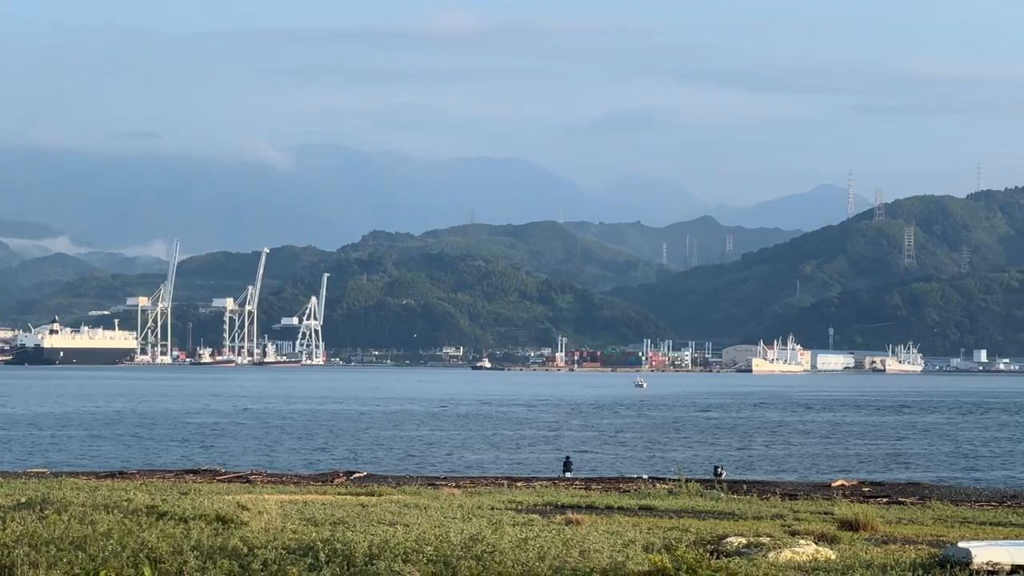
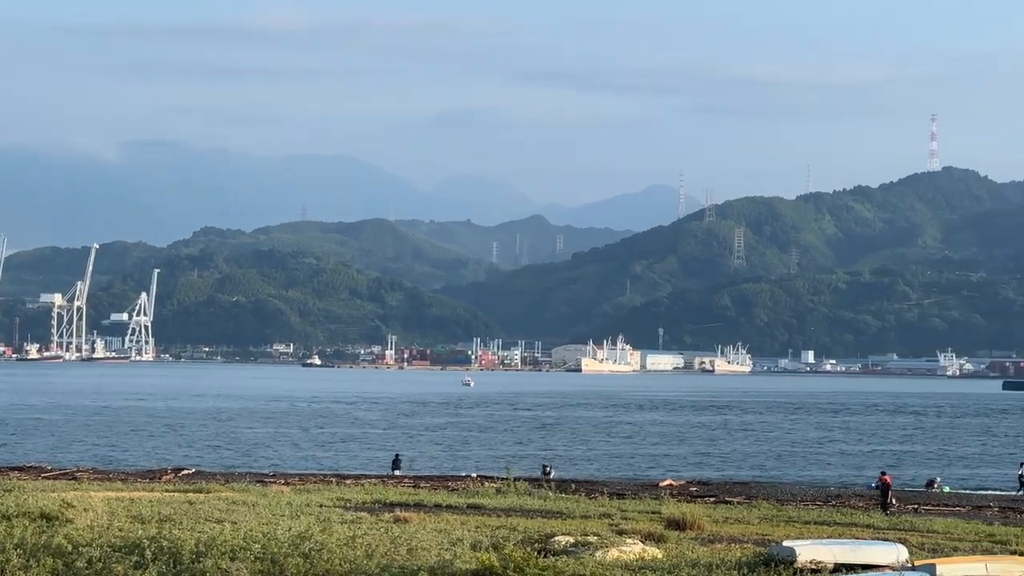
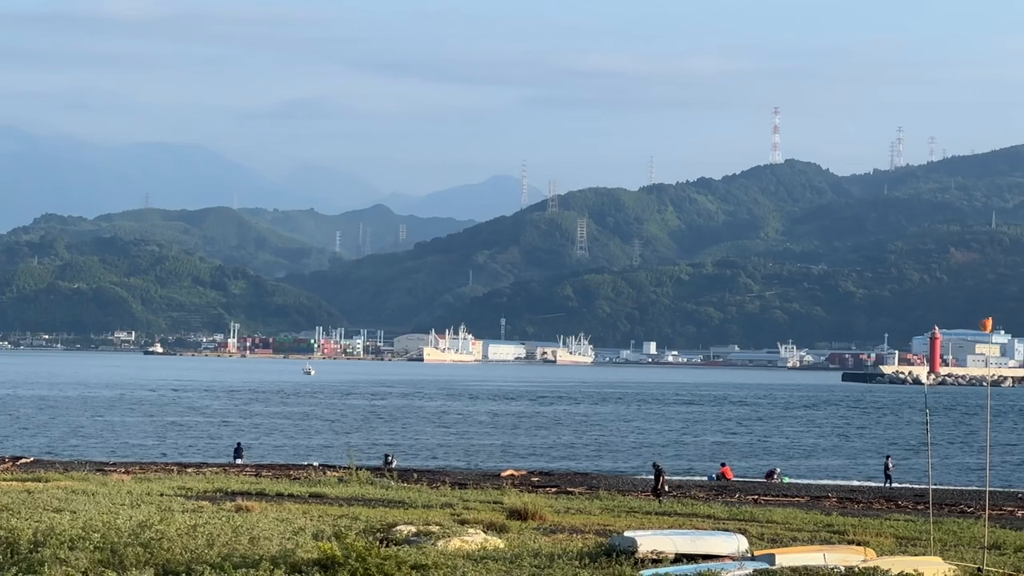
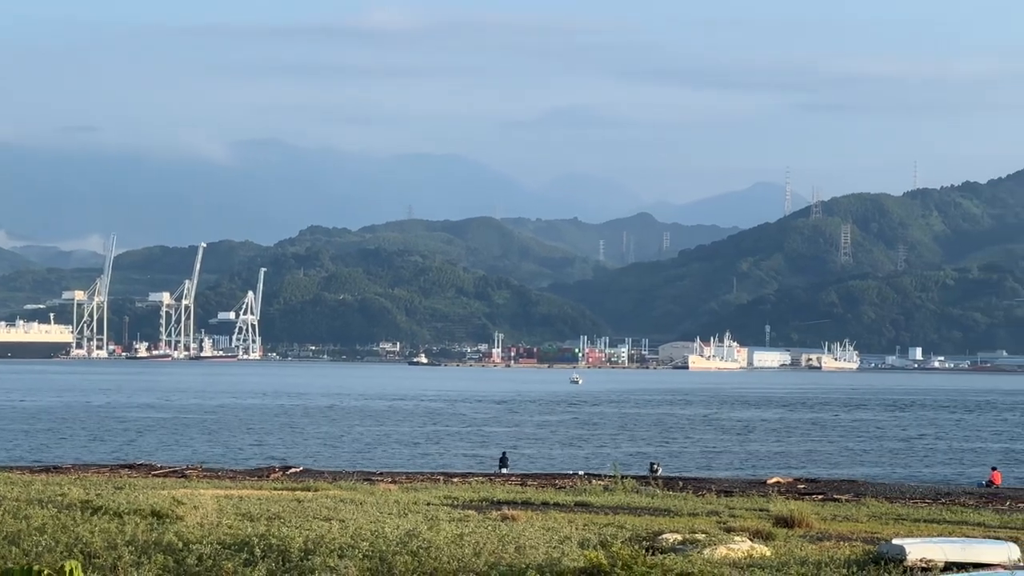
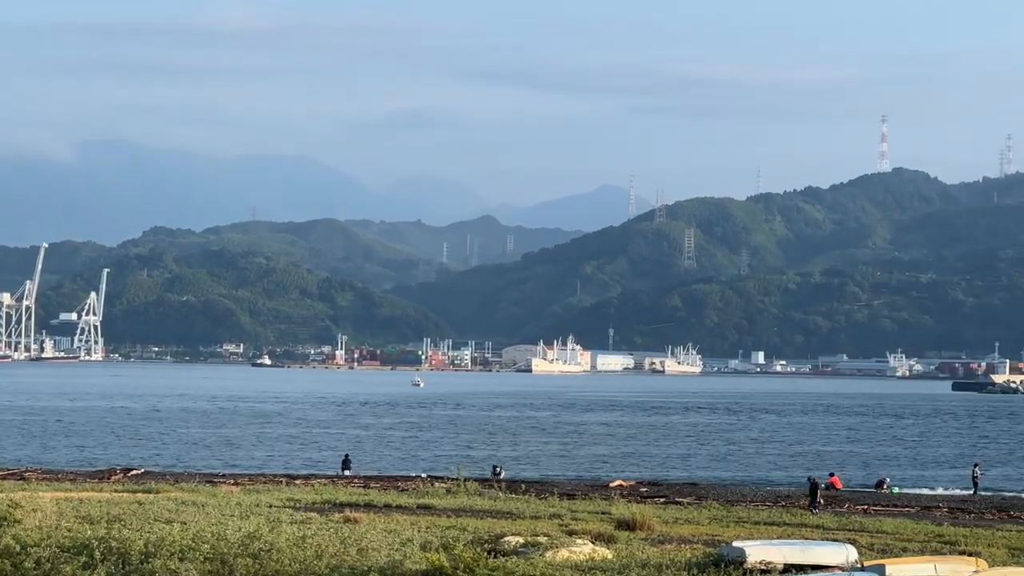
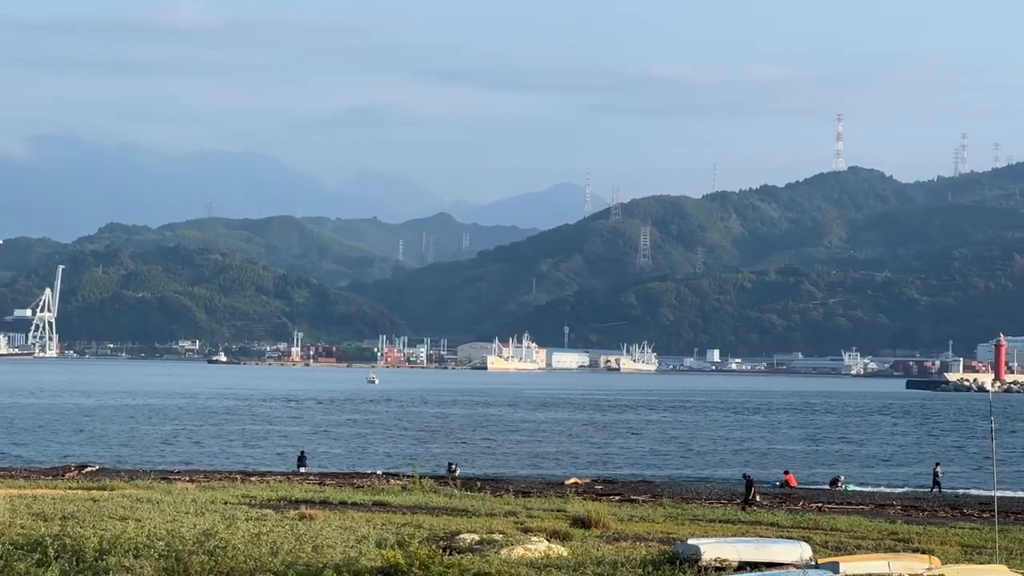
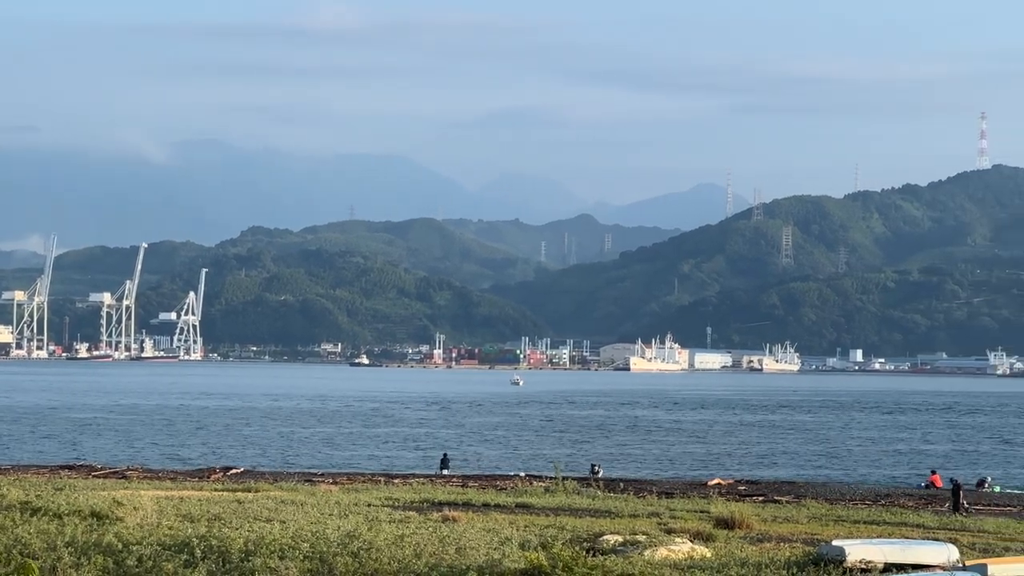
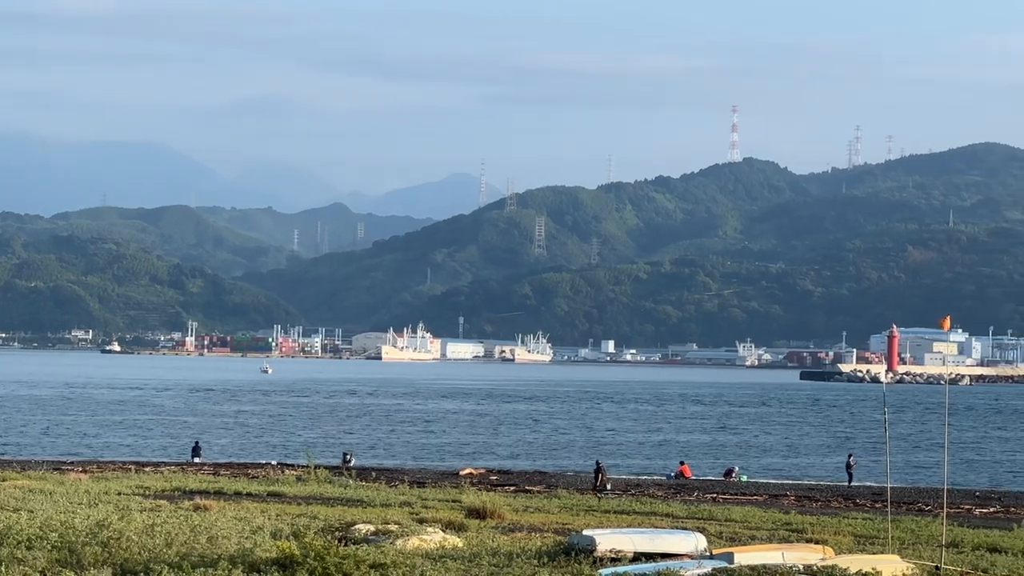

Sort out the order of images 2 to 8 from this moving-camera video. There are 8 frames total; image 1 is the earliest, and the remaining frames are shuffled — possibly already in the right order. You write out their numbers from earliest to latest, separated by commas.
4, 7, 2, 5, 6, 3, 8
